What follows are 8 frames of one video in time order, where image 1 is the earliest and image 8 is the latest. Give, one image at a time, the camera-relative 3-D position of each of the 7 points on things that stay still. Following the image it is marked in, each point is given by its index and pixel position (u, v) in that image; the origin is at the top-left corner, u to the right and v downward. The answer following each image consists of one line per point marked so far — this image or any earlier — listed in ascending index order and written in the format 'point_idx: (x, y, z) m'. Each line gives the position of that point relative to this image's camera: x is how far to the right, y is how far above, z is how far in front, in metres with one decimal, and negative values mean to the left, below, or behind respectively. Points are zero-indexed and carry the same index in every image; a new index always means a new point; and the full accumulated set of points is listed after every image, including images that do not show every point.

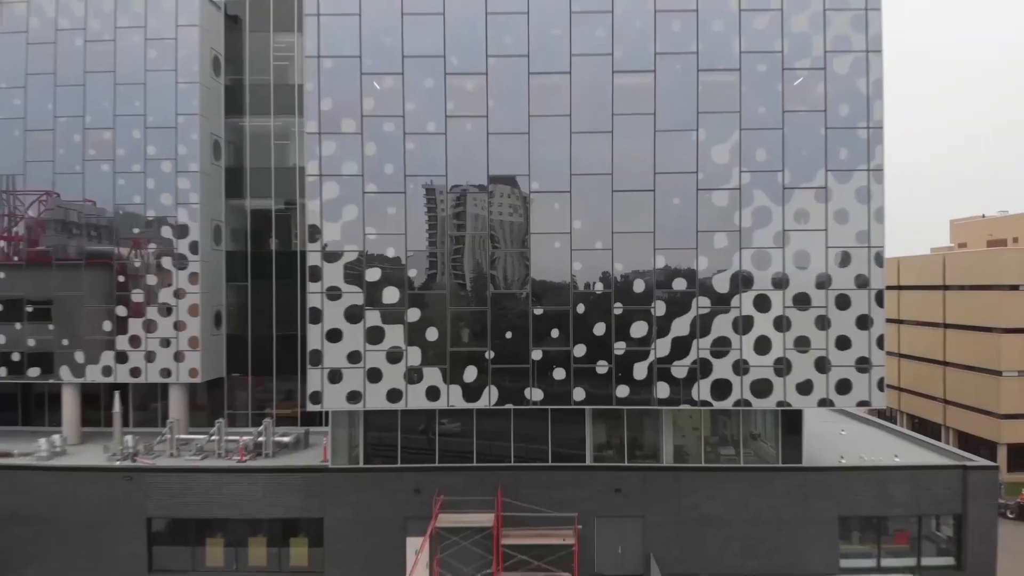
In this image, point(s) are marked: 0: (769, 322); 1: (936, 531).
0: (+3.2, -0.4, +9.3) m
1: (+5.9, -3.4, +10.1) m
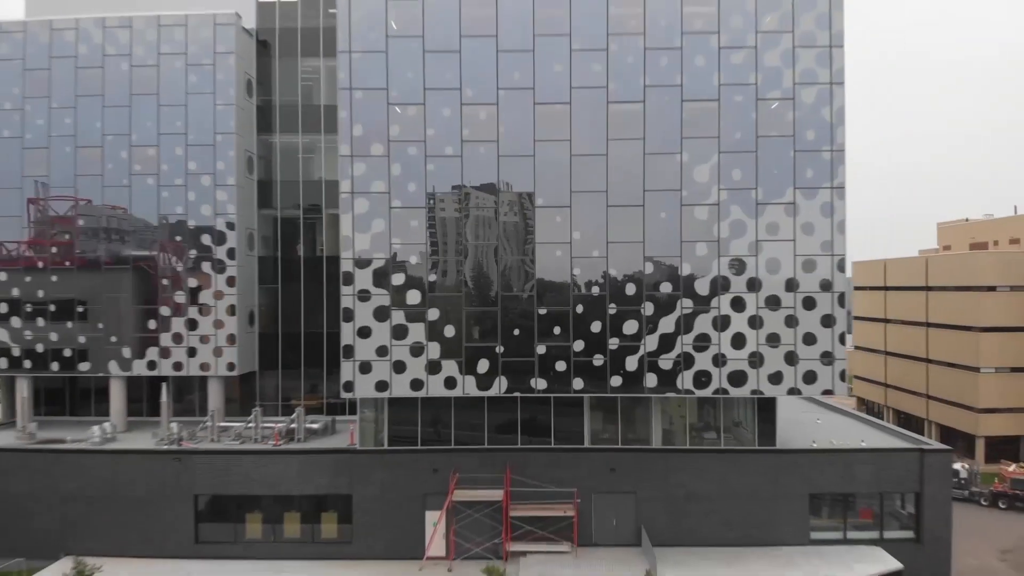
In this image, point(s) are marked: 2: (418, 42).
0: (+3.3, -0.5, +10.6) m
1: (+6.0, -3.4, +11.3) m
2: (-1.3, +3.5, +10.6) m
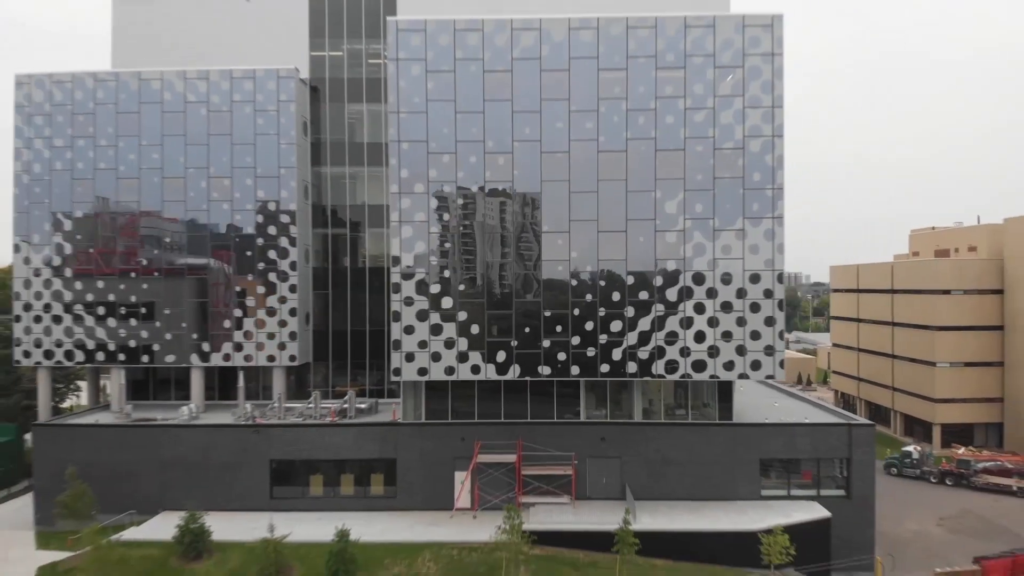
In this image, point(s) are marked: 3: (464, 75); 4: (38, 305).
0: (+3.5, -0.6, +13.4) m
1: (+6.2, -3.6, +14.1) m
2: (-1.1, +3.4, +13.5) m
3: (-0.8, +3.9, +13.8) m
4: (-10.8, -0.4, +16.5) m
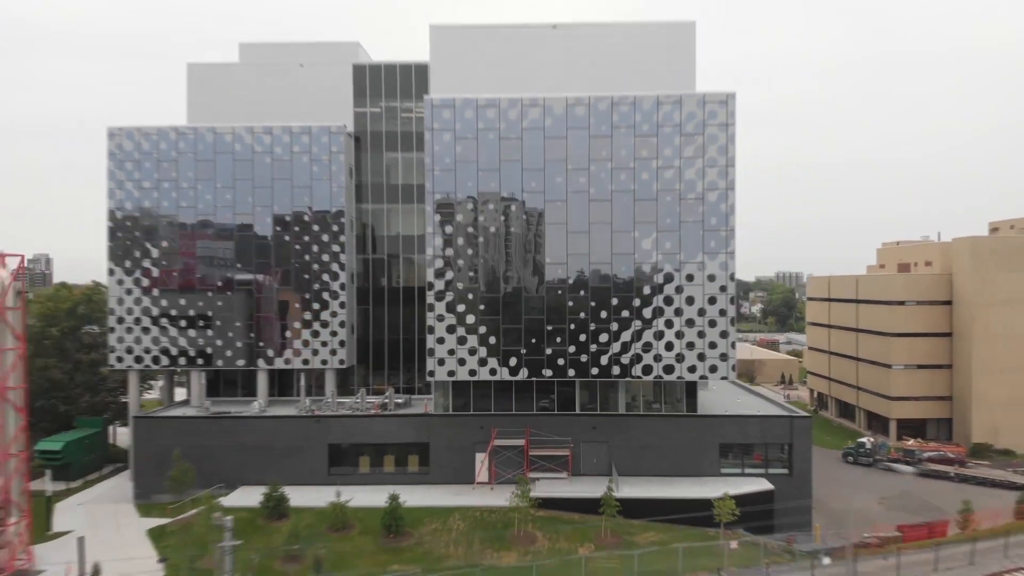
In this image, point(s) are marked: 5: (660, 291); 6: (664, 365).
0: (+3.7, -1.1, +16.9) m
1: (+6.5, -4.0, +17.6) m
2: (-0.9, +2.9, +17.0) m
3: (-0.6, +3.5, +17.3) m
4: (-10.6, -0.8, +20.0) m
5: (+3.4, -0.1, +16.8) m
6: (+3.5, -1.8, +16.9) m
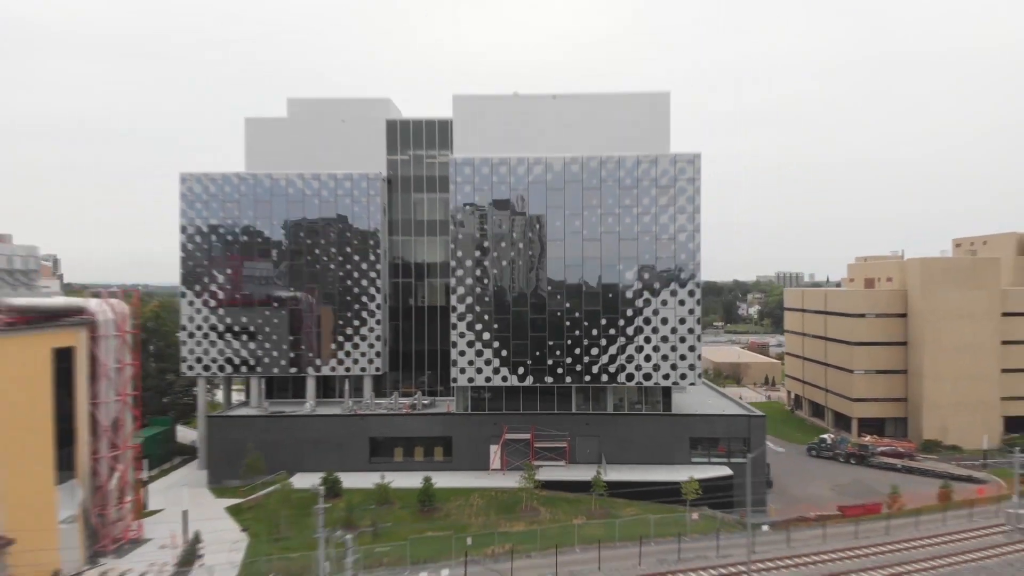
0: (+4.0, -1.7, +20.7) m
1: (+6.7, -4.7, +21.5) m
2: (-0.6, +2.3, +20.8) m
3: (-0.4, +2.8, +21.1) m
4: (-10.3, -1.5, +23.9) m
5: (+3.7, -0.7, +20.7) m
6: (+3.7, -2.4, +20.7) m
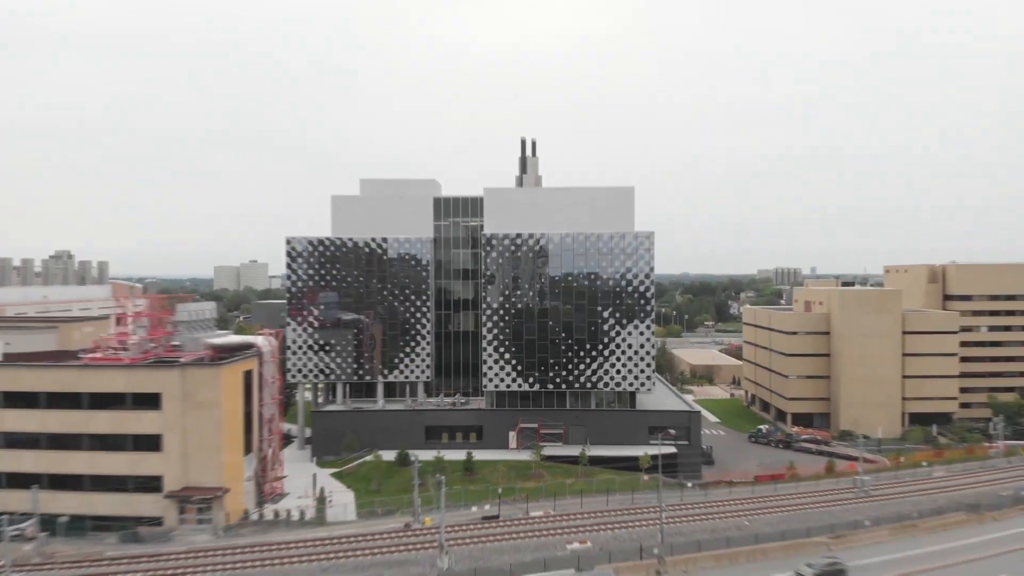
0: (+4.5, -3.2, +30.0) m
1: (+7.2, -6.1, +30.8) m
2: (-0.1, +0.8, +30.1) m
3: (+0.2, +1.4, +30.4) m
4: (-9.8, -2.9, +33.2) m
5: (+4.2, -2.2, +30.0) m
6: (+4.3, -3.9, +30.0) m
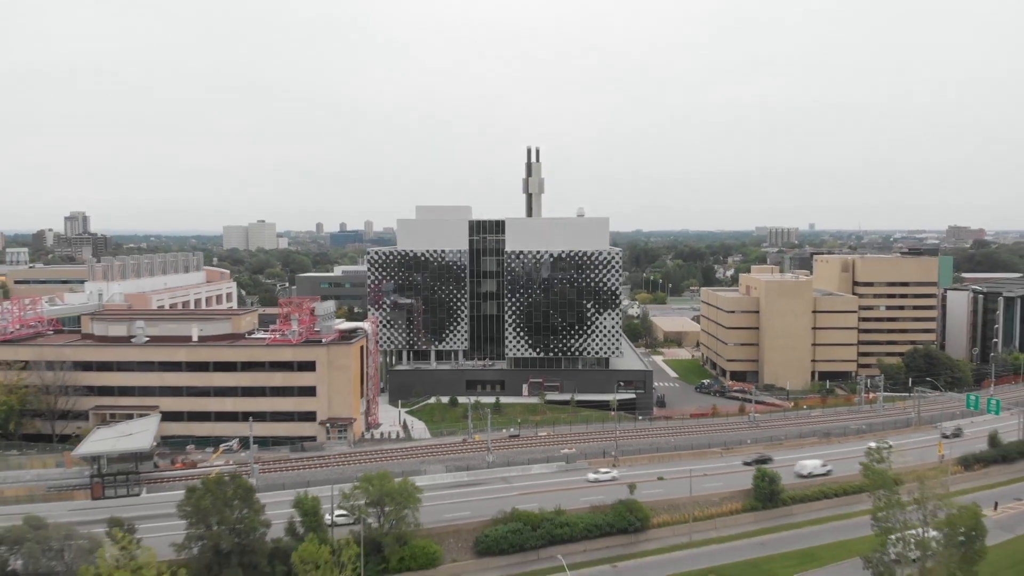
0: (+5.3, -3.2, +44.7) m
1: (+8.0, -6.1, +45.6) m
2: (+0.7, +0.8, +44.5) m
3: (+1.0, +1.4, +44.7) m
4: (-9.0, -2.7, +47.8) m
5: (+5.0, -2.2, +44.5) m
6: (+5.1, -3.9, +44.7) m
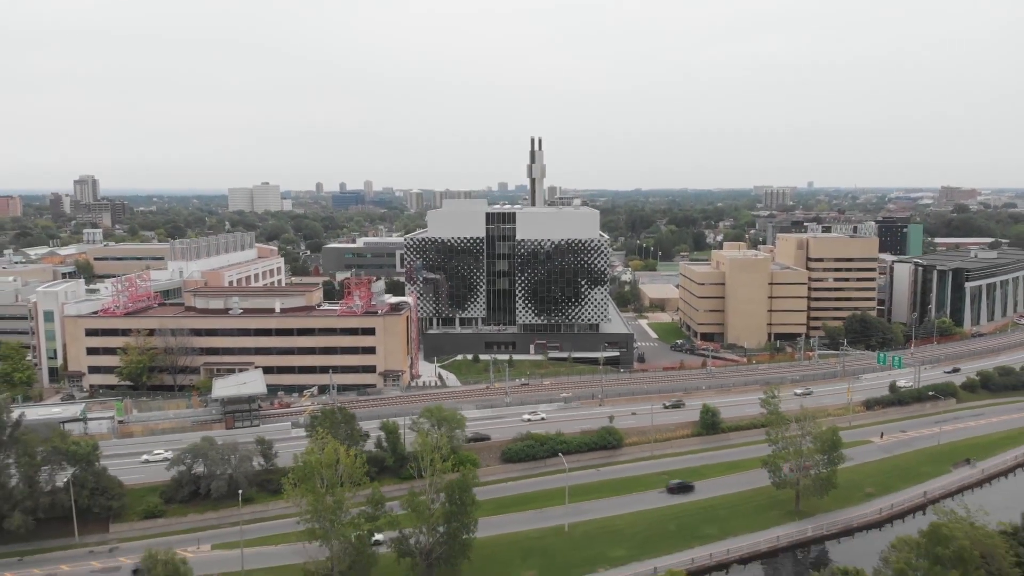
0: (+6.1, -1.7, +56.6) m
1: (+8.8, -4.6, +57.7) m
2: (+1.5, +2.2, +56.1) m
3: (+1.8, +2.8, +56.4) m
4: (-8.2, -1.1, +59.6) m
5: (+5.8, -0.8, +56.4) m
6: (+5.9, -2.5, +56.7) m
